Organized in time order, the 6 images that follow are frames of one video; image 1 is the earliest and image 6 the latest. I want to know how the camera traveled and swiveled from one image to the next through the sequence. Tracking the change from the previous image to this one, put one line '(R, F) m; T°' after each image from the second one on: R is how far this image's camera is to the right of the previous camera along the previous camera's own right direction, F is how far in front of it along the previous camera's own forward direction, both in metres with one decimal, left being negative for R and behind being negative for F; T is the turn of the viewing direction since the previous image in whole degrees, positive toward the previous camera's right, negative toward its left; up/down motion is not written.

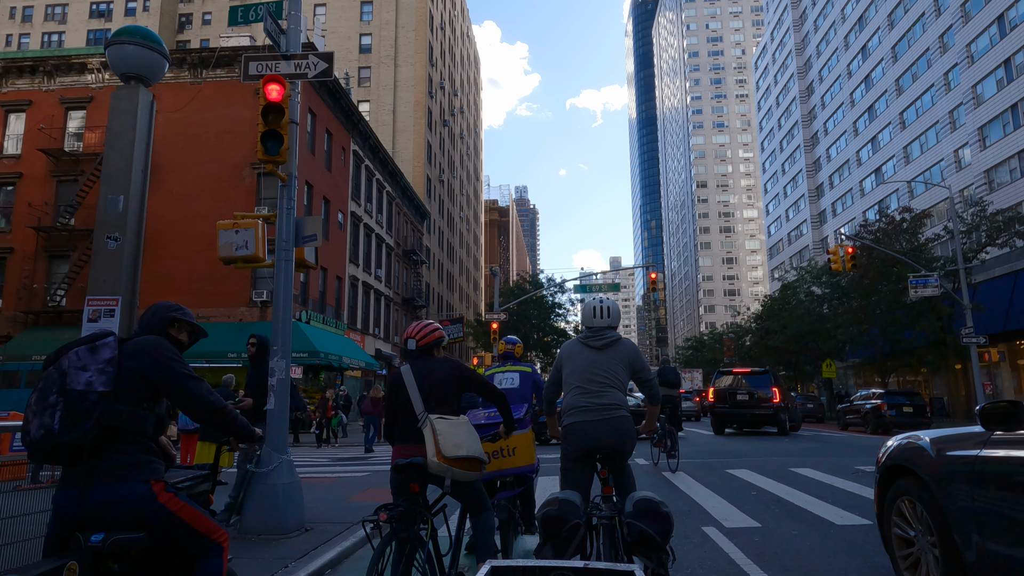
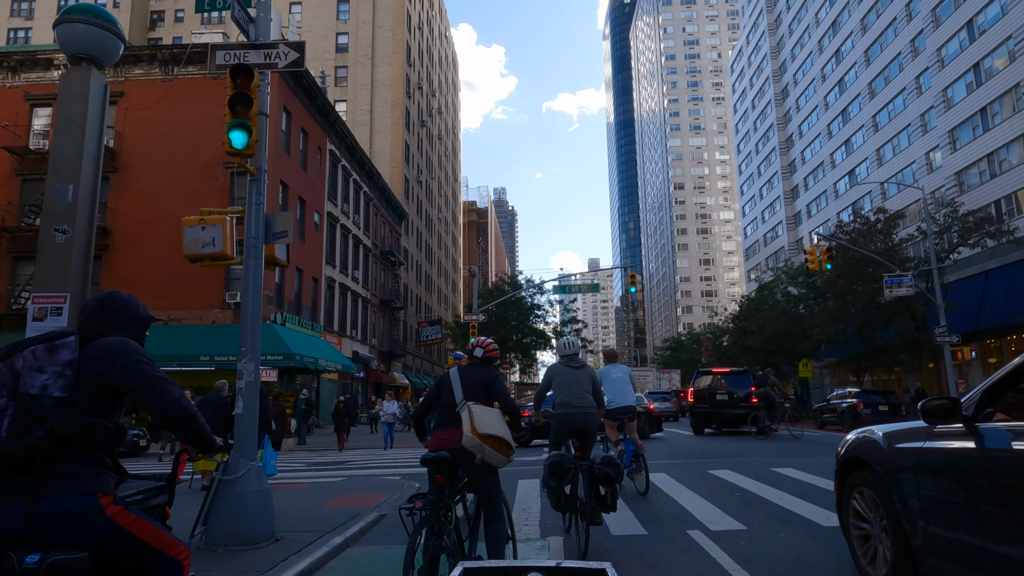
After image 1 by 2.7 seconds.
(0.0, +0.2) m; +2°
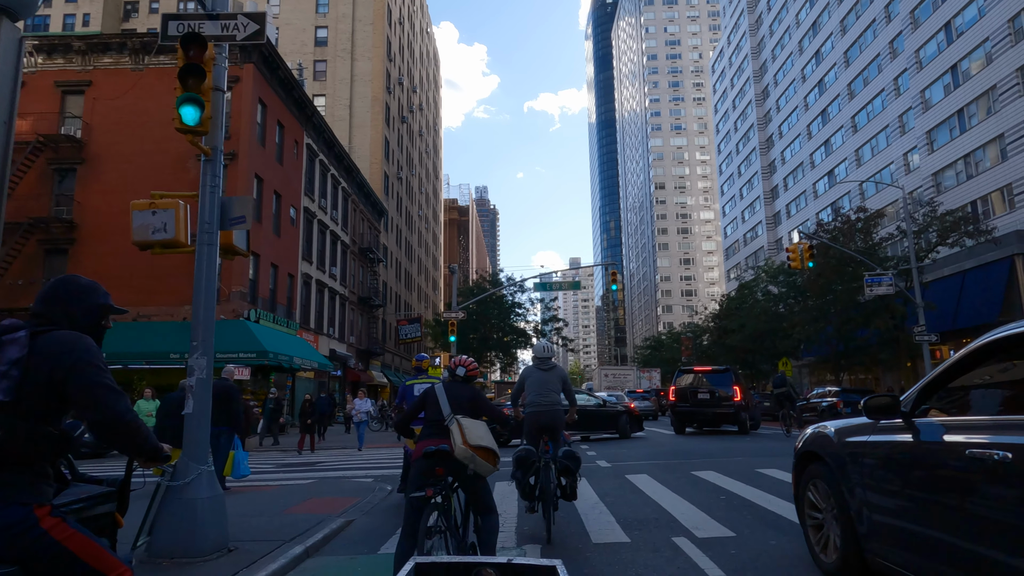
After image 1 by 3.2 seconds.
(+0.1, +0.4) m; +2°
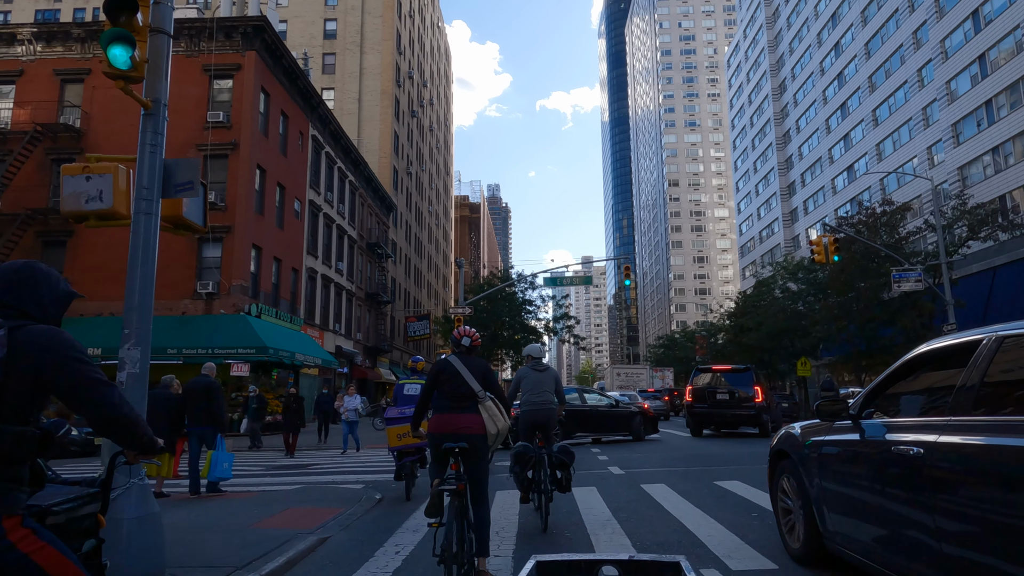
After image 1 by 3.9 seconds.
(+0.1, +1.0) m; -1°
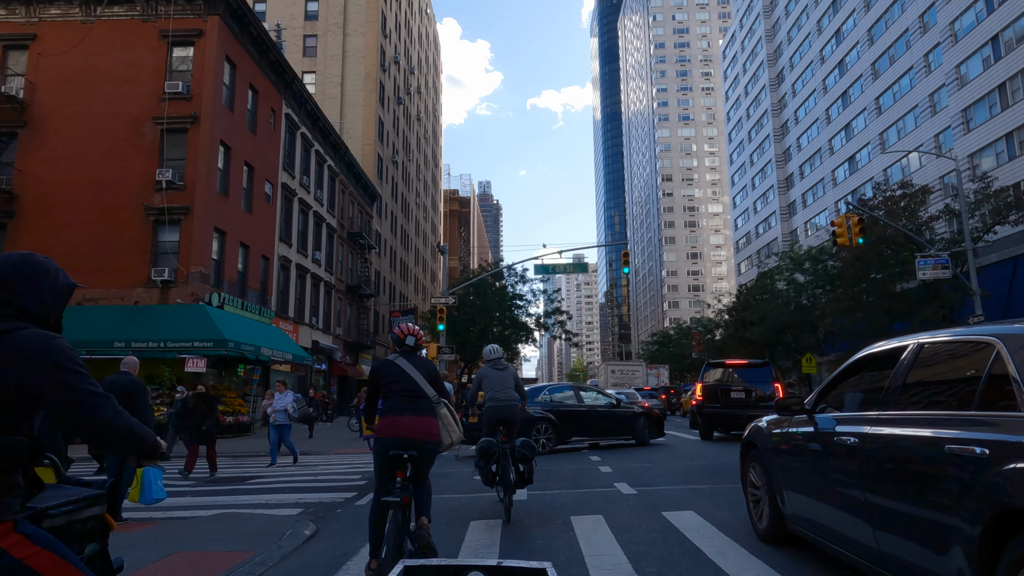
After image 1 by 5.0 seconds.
(+0.1, +2.3) m; +1°
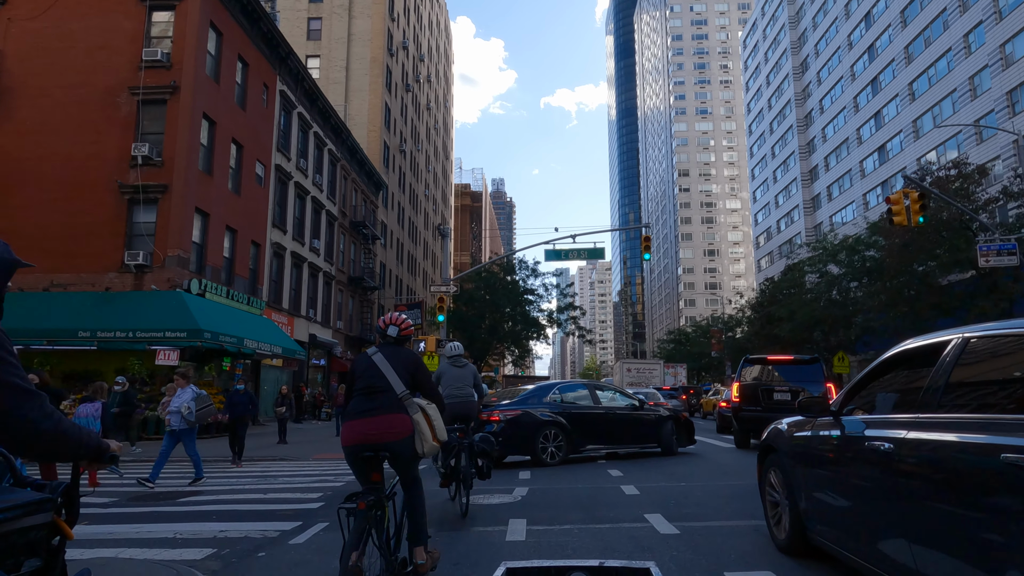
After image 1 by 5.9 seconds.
(+0.2, +2.3) m; -1°
